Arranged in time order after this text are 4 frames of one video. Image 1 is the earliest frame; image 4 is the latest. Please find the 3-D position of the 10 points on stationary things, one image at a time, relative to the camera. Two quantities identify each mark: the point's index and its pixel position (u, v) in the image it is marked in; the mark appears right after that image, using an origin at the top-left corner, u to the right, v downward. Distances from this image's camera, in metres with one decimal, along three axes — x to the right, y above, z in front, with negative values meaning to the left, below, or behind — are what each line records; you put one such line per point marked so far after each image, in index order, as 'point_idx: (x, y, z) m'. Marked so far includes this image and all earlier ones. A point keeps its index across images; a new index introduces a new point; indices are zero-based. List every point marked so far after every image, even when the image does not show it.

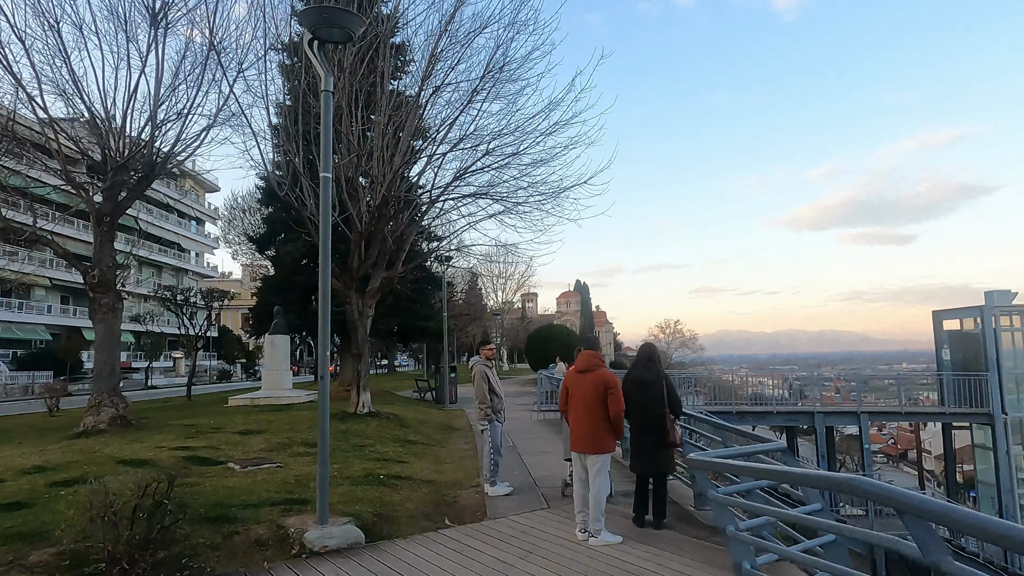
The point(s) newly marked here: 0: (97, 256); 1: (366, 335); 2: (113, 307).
0: (-8.1, +0.6, +13.1) m
1: (-3.3, -1.1, +15.1) m
2: (-7.8, -0.4, +13.2) m
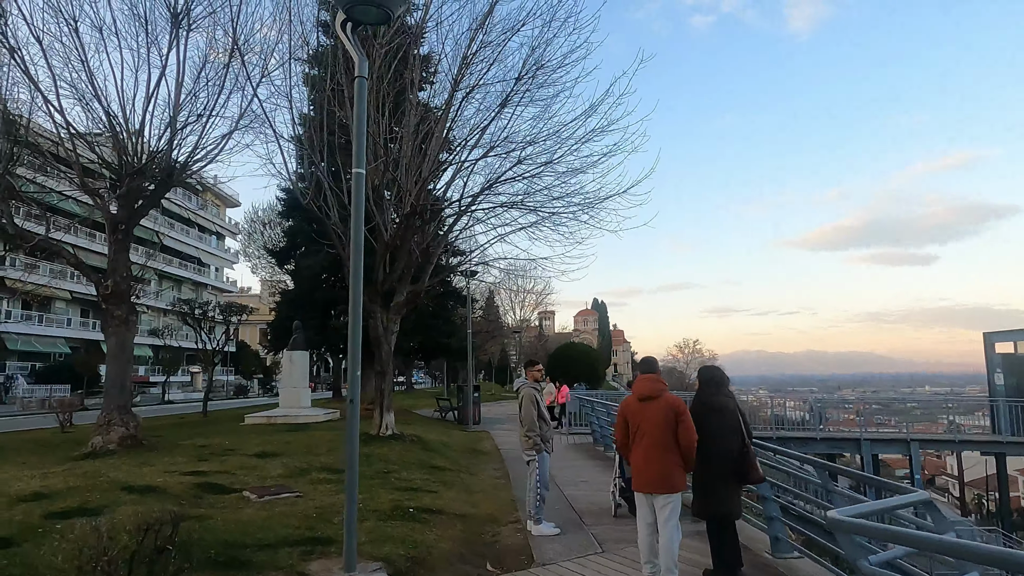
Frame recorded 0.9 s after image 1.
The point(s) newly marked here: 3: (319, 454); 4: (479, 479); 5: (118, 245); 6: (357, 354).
0: (-7.4, +0.4, +12.4) m
1: (-2.6, -1.4, +14.3) m
2: (-7.2, -0.6, +12.5) m
3: (-3.4, -2.9, +11.8) m
4: (-0.5, -3.2, +11.3) m
5: (-7.5, +0.8, +12.7) m
6: (-1.4, -0.6, +6.0) m
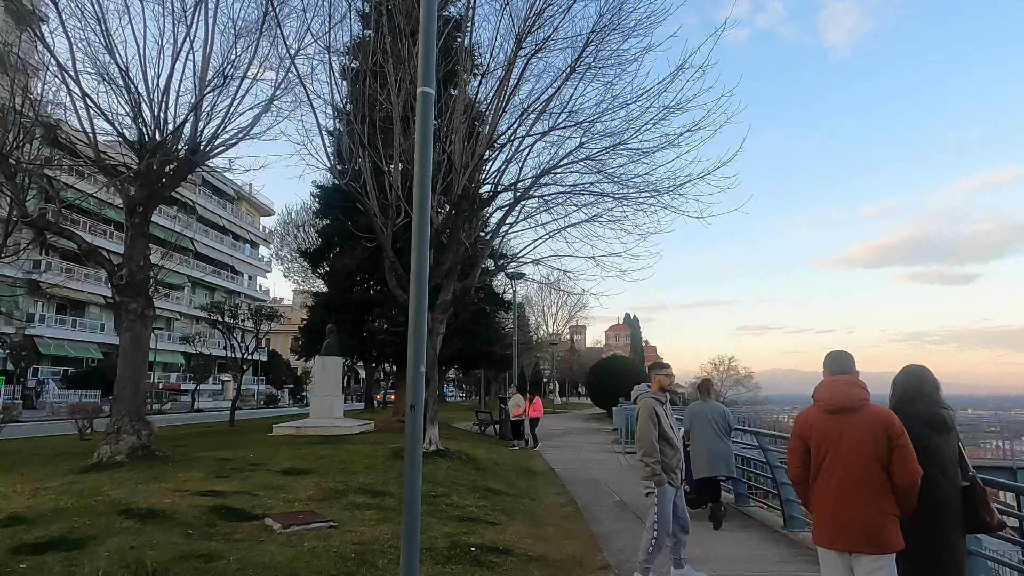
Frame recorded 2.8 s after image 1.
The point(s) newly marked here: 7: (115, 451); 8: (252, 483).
0: (-6.4, +0.6, +11.1) m
1: (-1.5, -1.3, +12.7) m
2: (-6.1, -0.4, +11.1) m
3: (-2.4, -2.8, +10.2) m
4: (+0.4, -3.1, +9.5) m
5: (-6.4, +1.0, +11.3) m
6: (-0.6, -0.4, +4.4) m
7: (-6.1, -2.5, +10.2) m
8: (-3.4, -2.6, +8.9) m
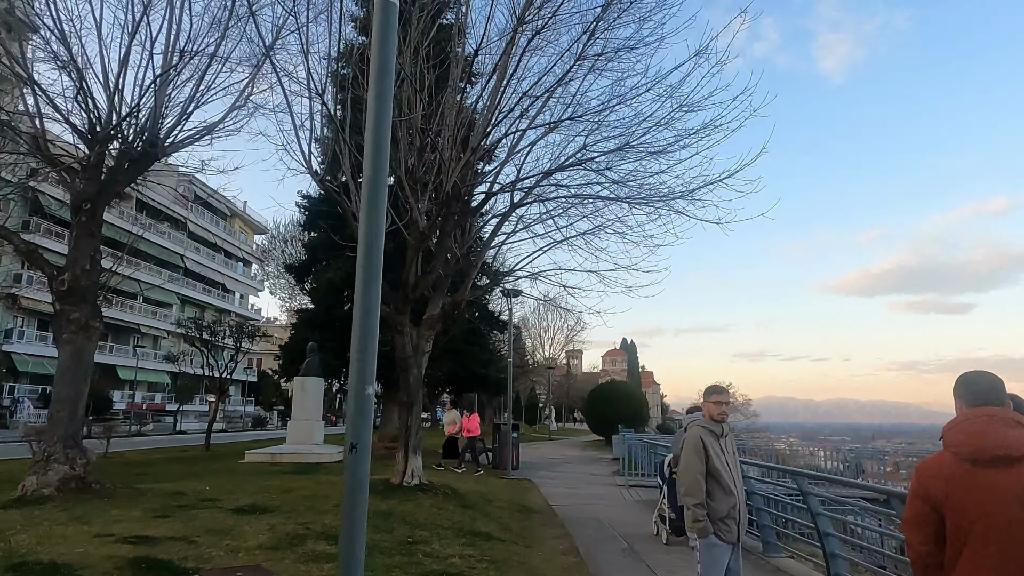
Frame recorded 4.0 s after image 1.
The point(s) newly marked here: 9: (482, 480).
0: (-6.4, +0.5, +9.8) m
1: (-1.6, -1.5, +11.4) m
2: (-6.2, -0.5, +9.8) m
3: (-2.5, -2.9, +8.8) m
4: (+0.3, -3.2, +8.1) m
5: (-6.5, +0.9, +10.1) m
6: (-0.6, -0.3, +3.1) m
7: (-6.2, -2.6, +8.8) m
8: (-3.5, -2.6, +7.5) m
9: (-0.7, -4.2, +14.6) m
